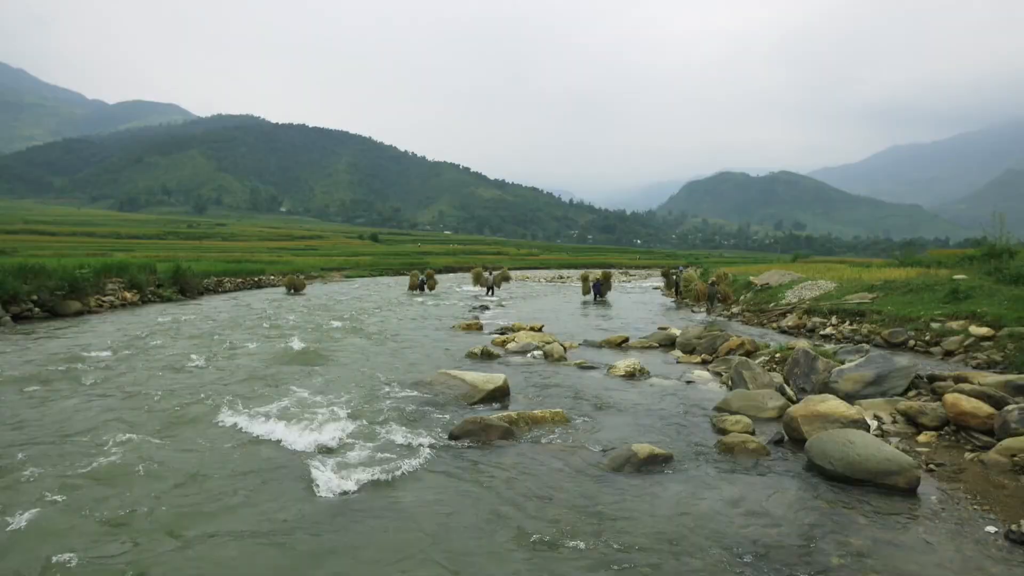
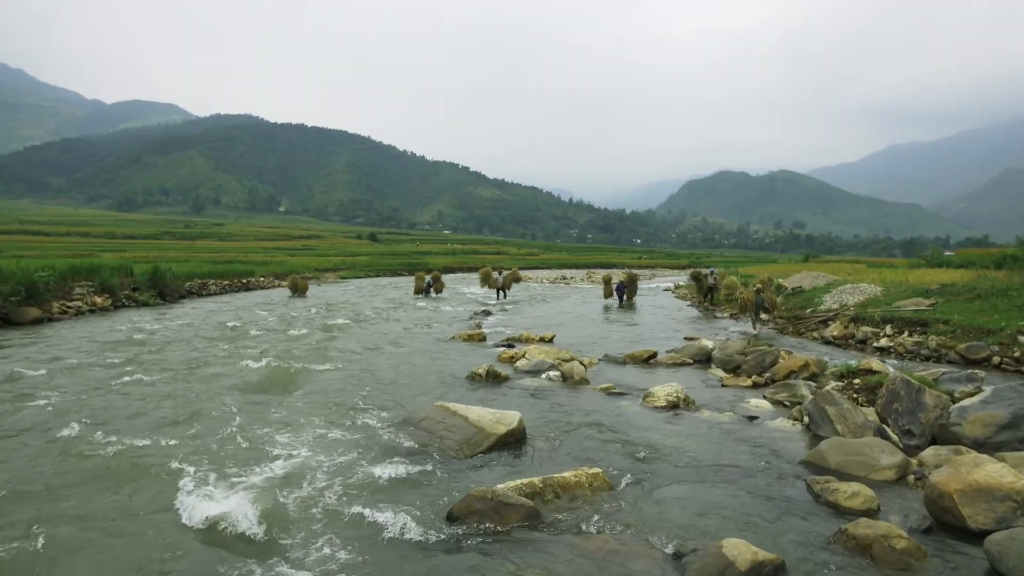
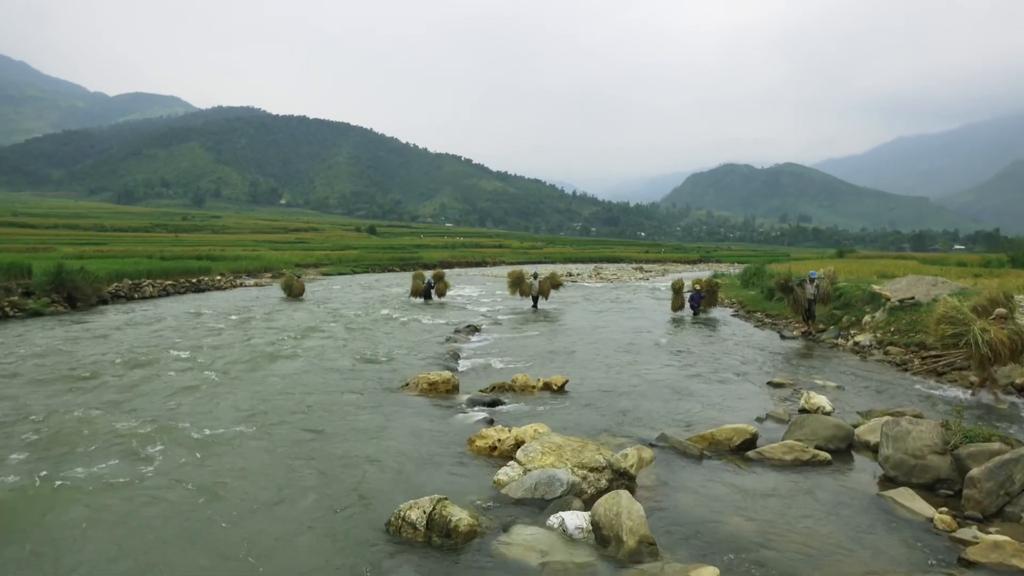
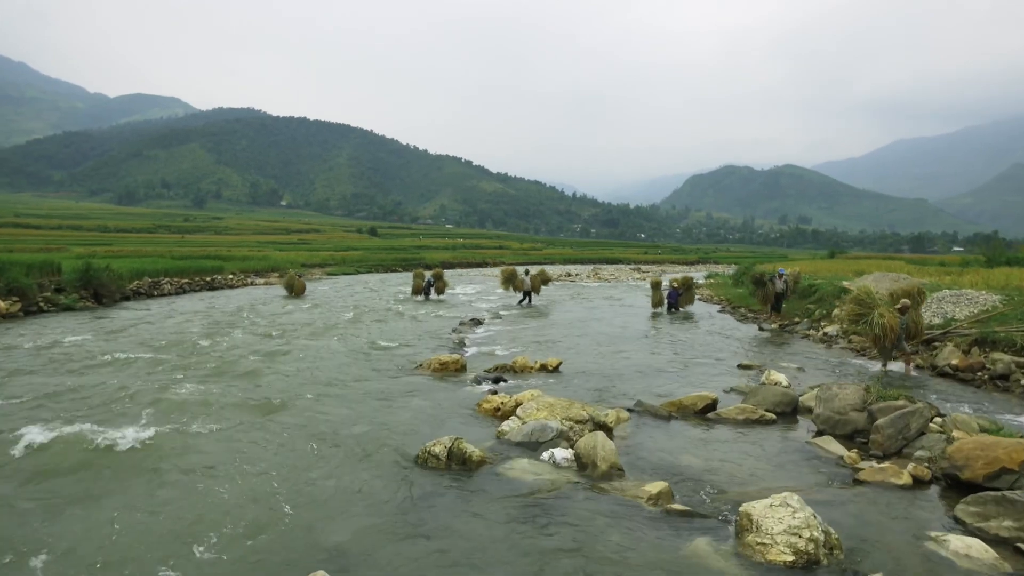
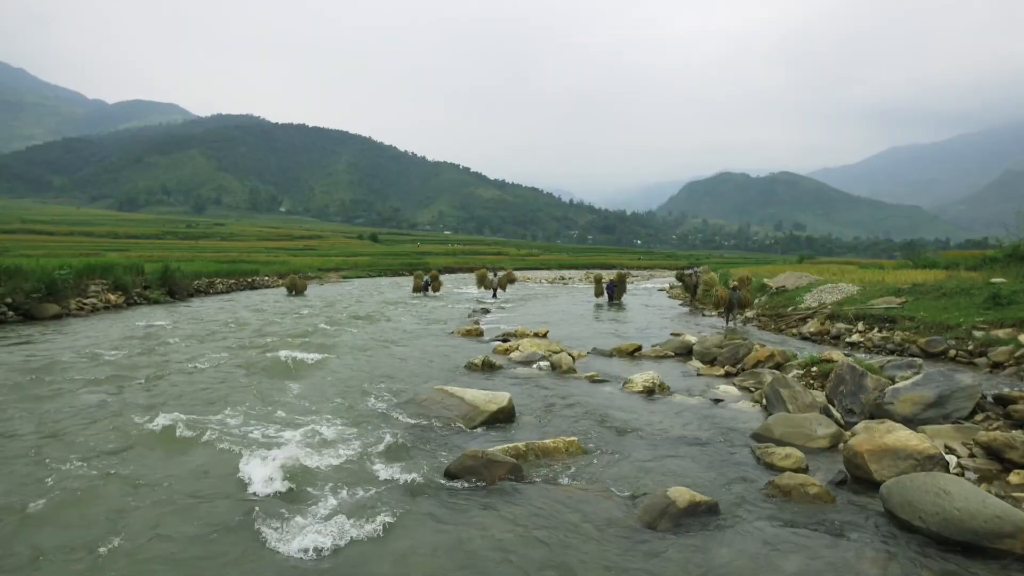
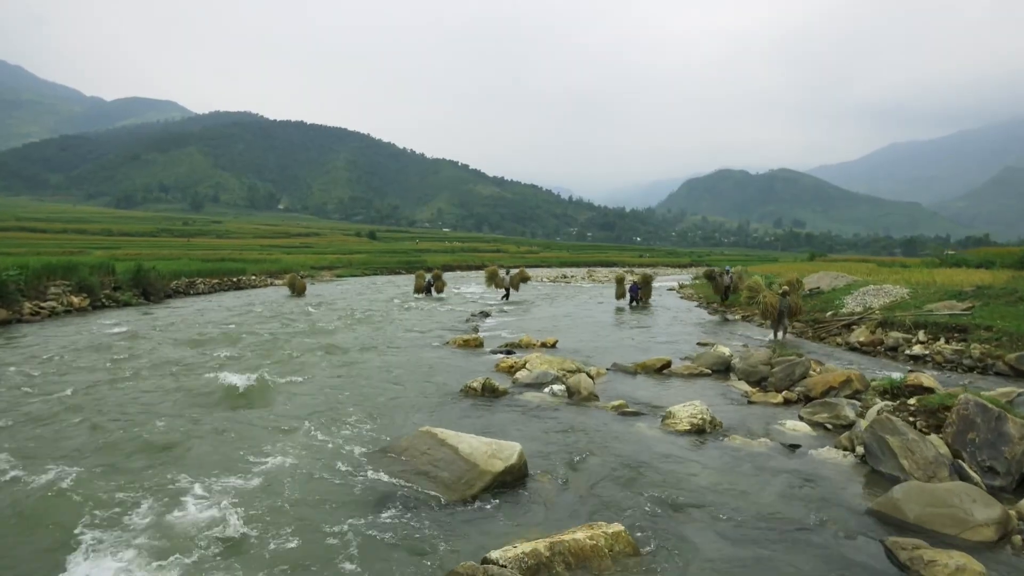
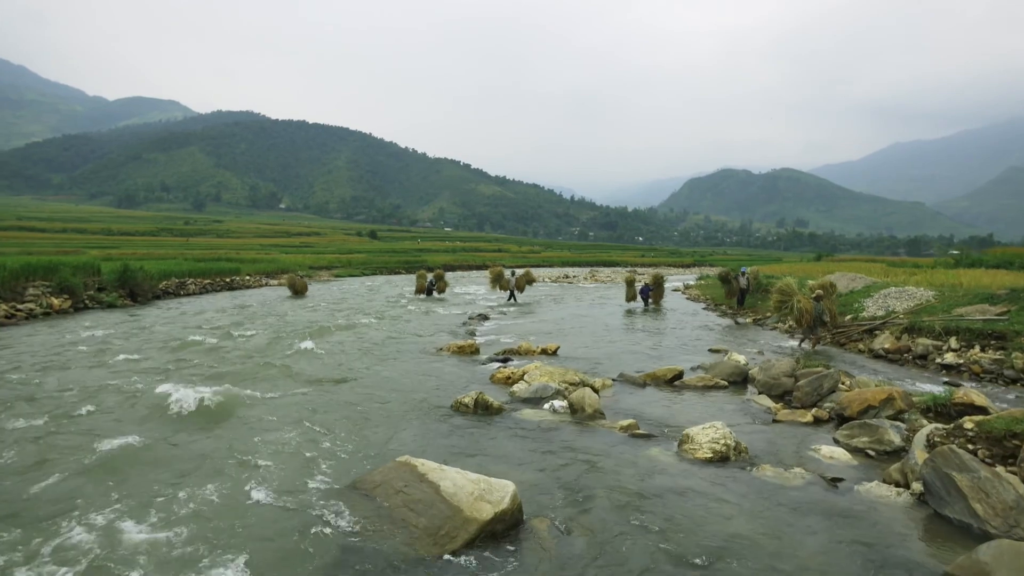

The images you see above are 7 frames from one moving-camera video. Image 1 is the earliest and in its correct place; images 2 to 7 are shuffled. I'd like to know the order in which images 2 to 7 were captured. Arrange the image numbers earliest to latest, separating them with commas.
5, 2, 6, 7, 4, 3
